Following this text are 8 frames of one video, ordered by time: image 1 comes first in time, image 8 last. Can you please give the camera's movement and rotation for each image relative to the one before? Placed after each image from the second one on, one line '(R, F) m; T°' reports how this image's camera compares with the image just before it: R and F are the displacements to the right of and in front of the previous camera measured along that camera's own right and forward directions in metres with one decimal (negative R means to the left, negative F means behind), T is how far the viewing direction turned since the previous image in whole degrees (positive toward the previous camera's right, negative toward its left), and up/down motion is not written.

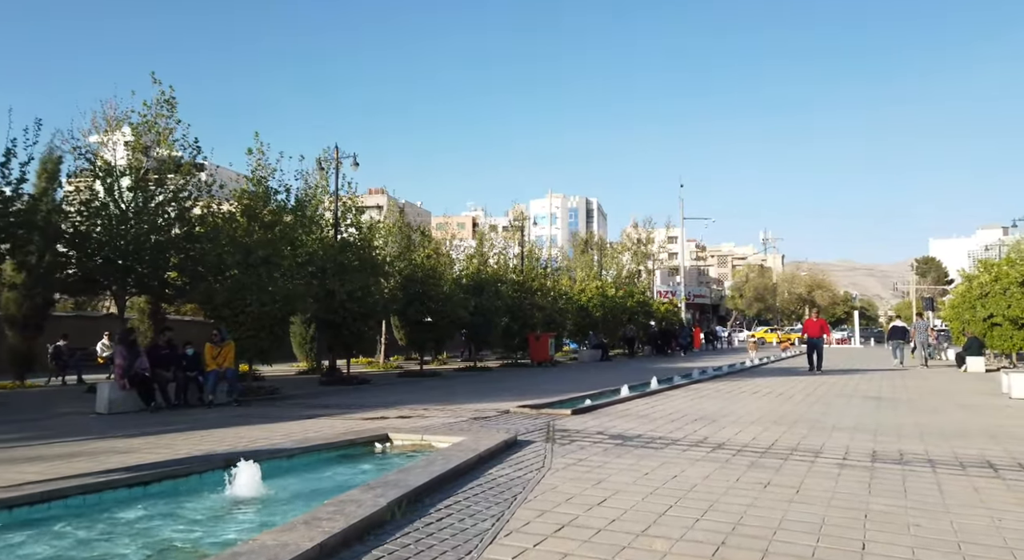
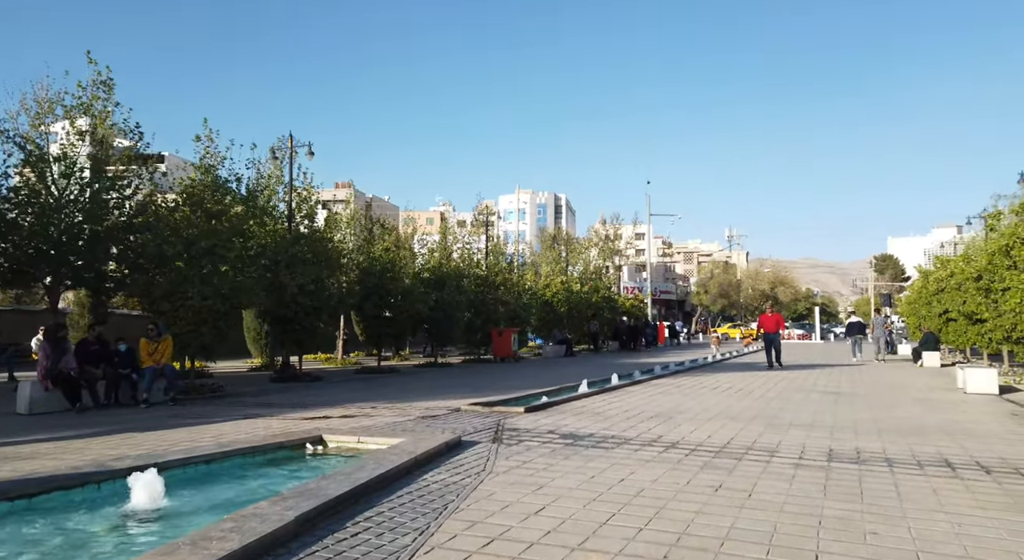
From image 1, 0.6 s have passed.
(+0.2, +0.4) m; +2°
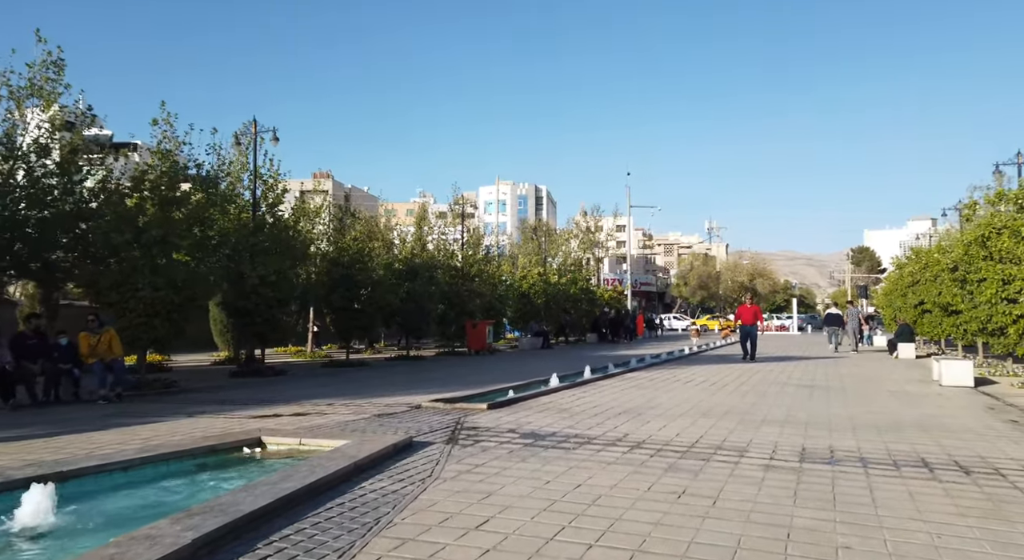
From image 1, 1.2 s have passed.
(+0.3, +0.5) m; +1°
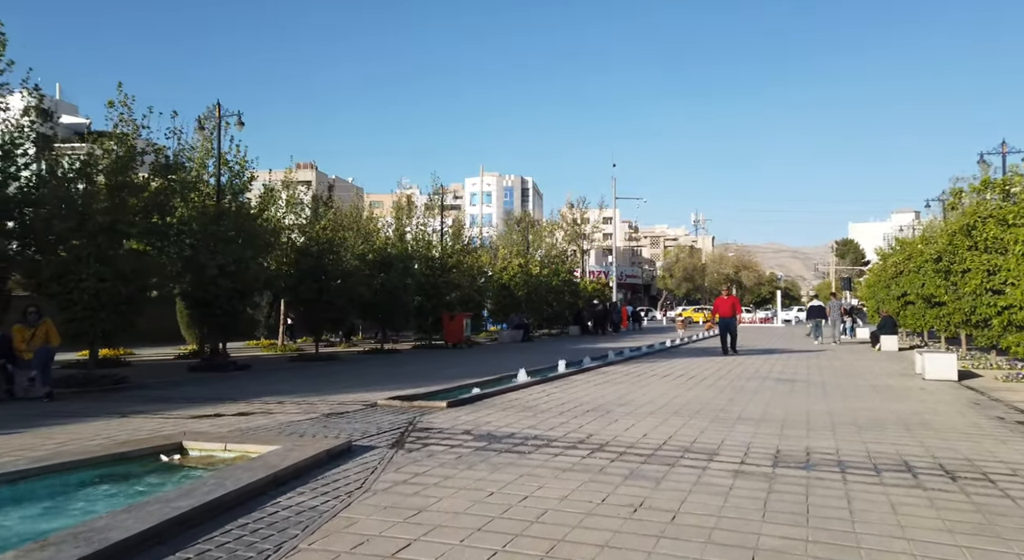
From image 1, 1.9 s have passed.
(+0.3, +0.6) m; +1°
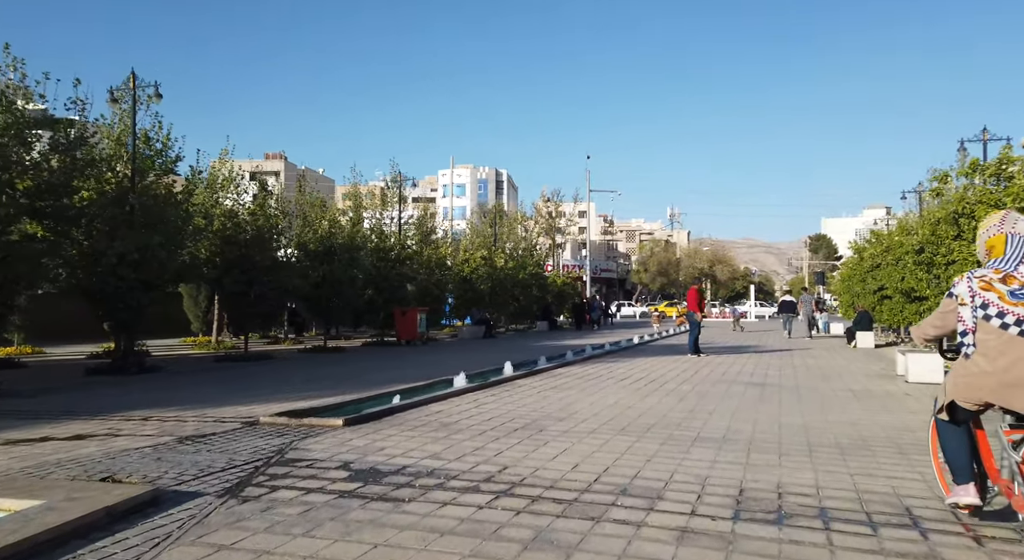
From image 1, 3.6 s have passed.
(+0.7, +1.8) m; +2°
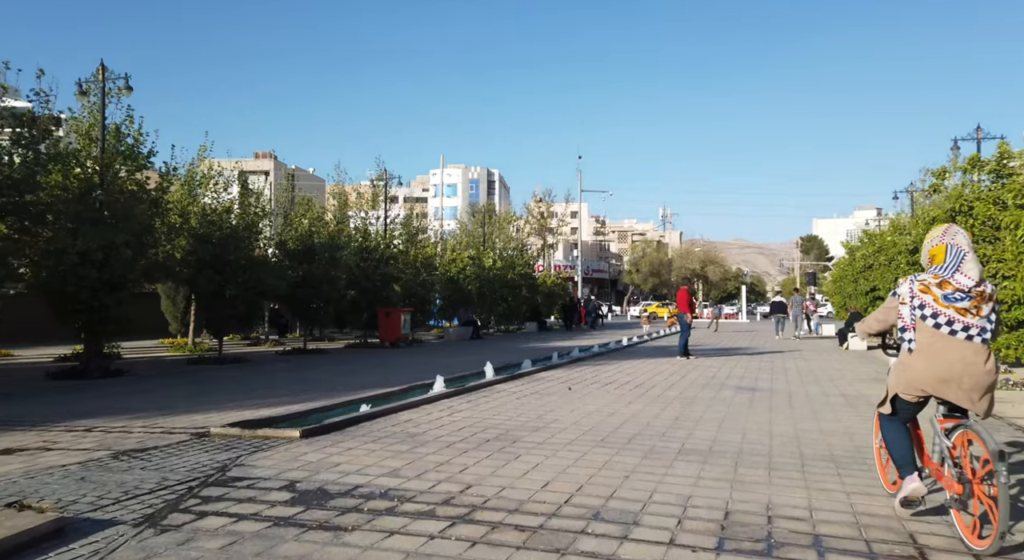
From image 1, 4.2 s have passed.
(+0.2, +0.6) m; +1°
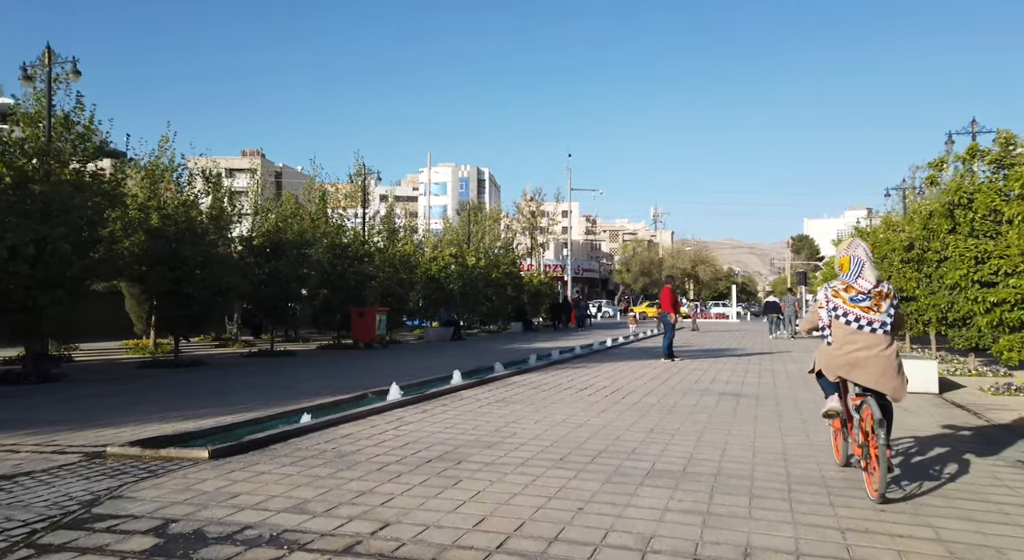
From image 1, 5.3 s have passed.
(+0.4, +1.0) m; +1°
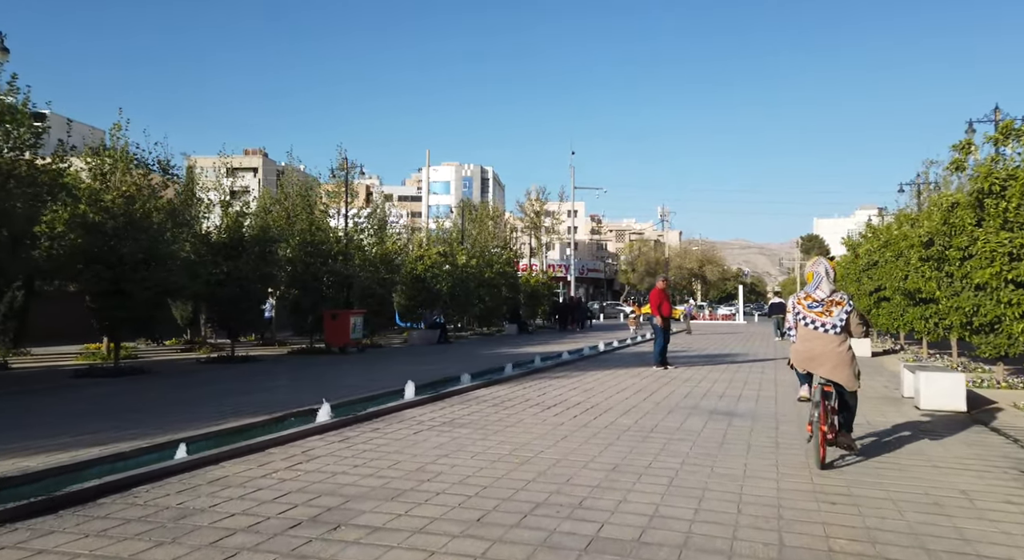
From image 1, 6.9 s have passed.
(+0.7, +1.8) m; -1°
